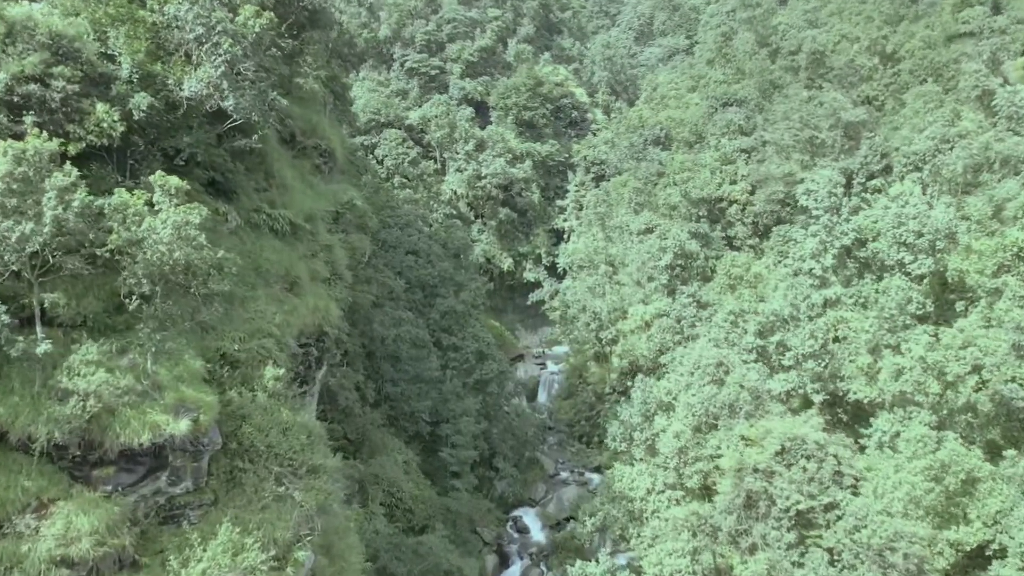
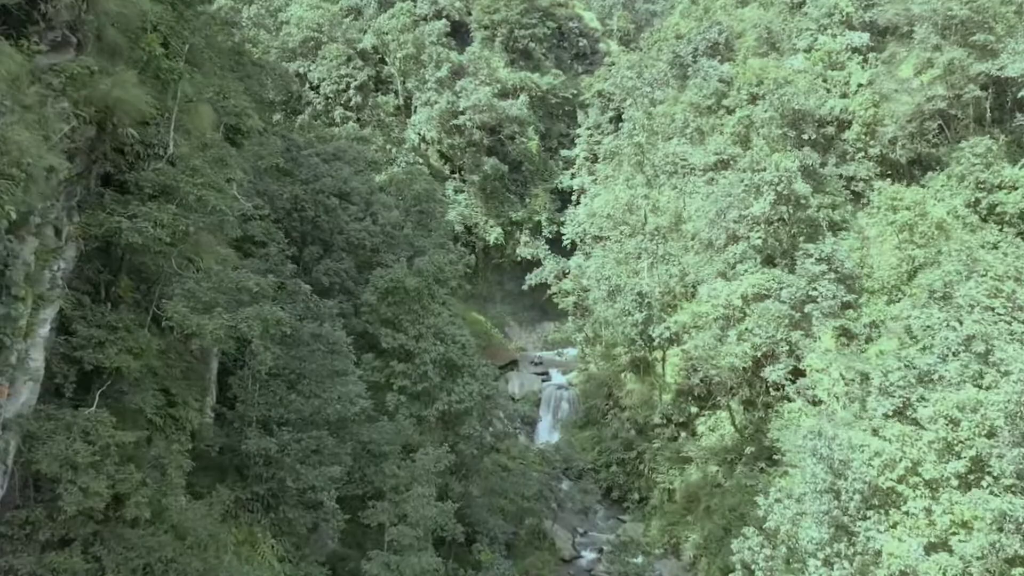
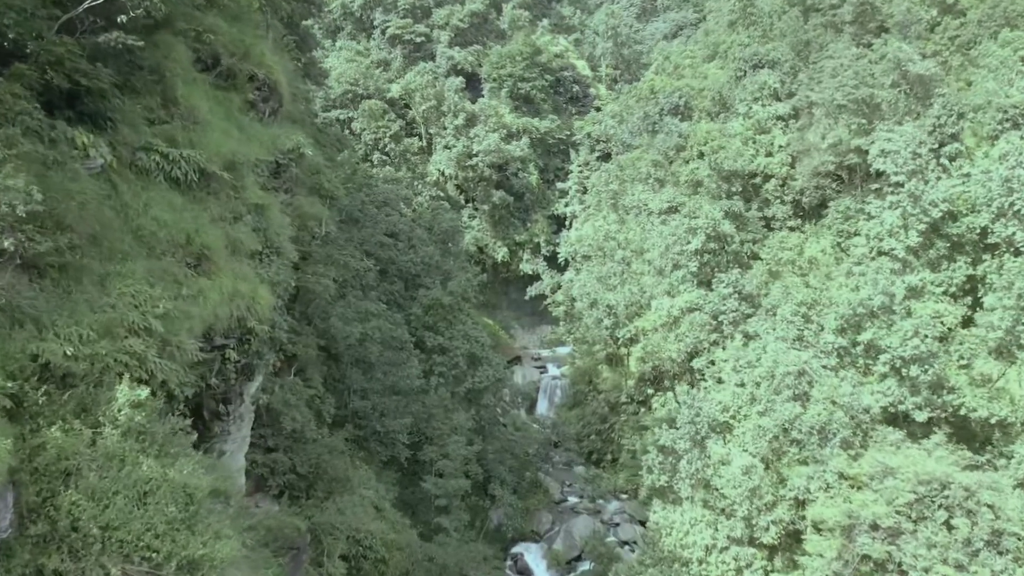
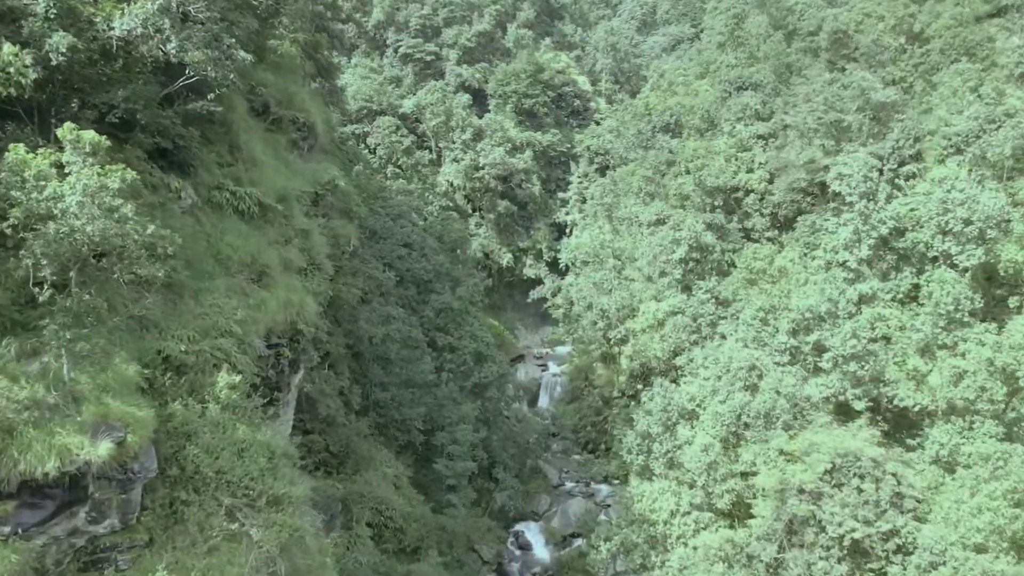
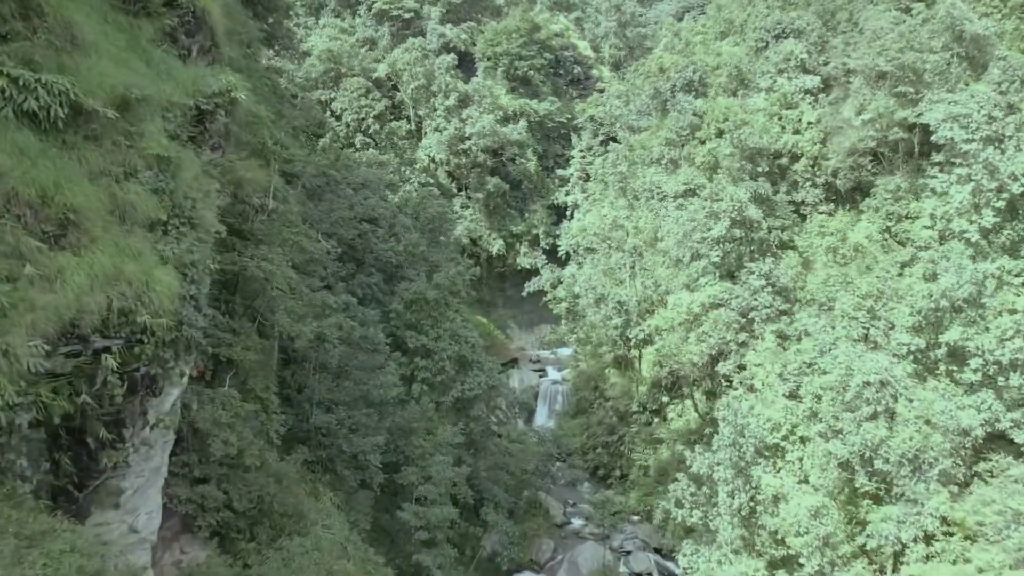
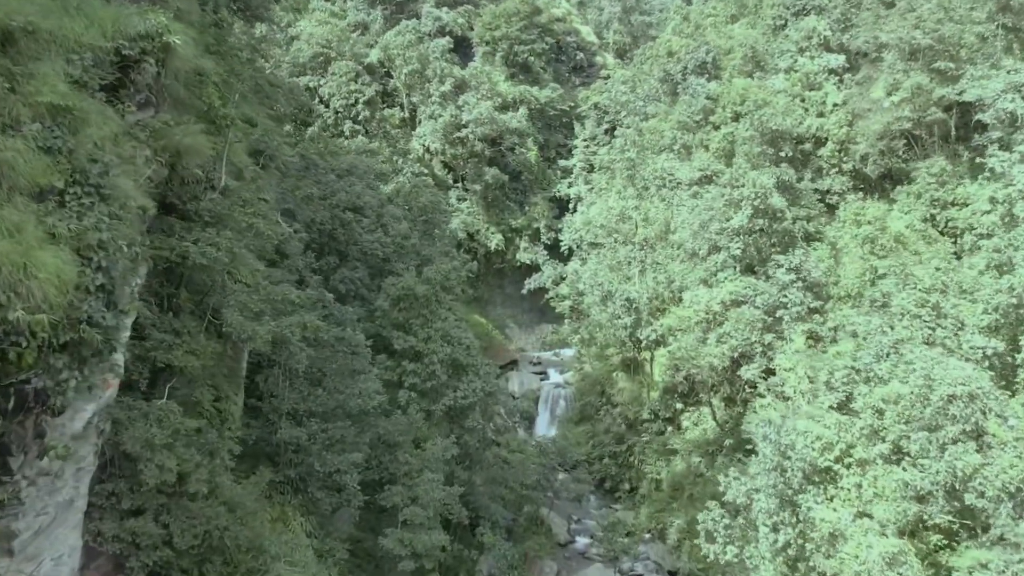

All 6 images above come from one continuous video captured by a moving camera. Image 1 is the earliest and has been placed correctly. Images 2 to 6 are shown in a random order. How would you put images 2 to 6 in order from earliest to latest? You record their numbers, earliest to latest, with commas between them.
4, 3, 5, 6, 2
